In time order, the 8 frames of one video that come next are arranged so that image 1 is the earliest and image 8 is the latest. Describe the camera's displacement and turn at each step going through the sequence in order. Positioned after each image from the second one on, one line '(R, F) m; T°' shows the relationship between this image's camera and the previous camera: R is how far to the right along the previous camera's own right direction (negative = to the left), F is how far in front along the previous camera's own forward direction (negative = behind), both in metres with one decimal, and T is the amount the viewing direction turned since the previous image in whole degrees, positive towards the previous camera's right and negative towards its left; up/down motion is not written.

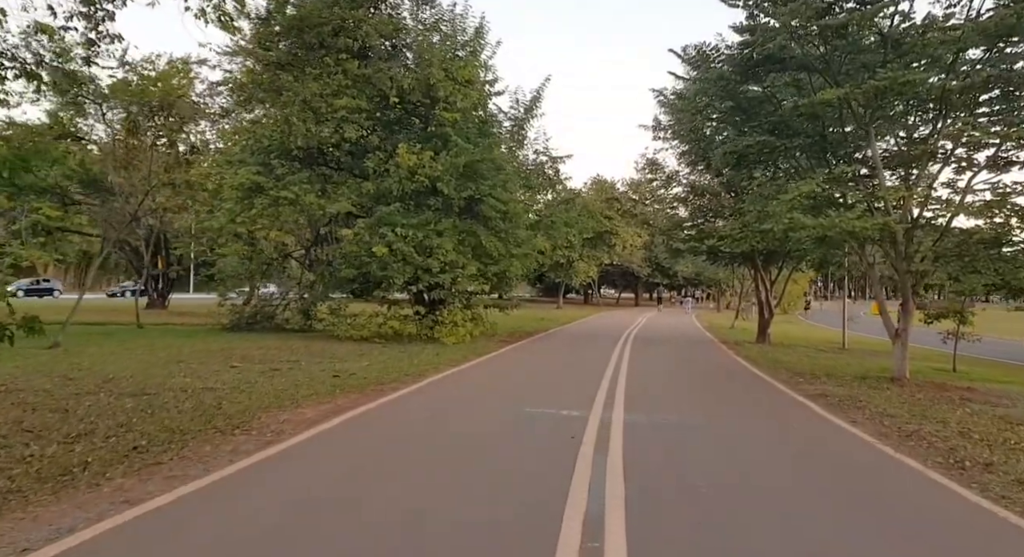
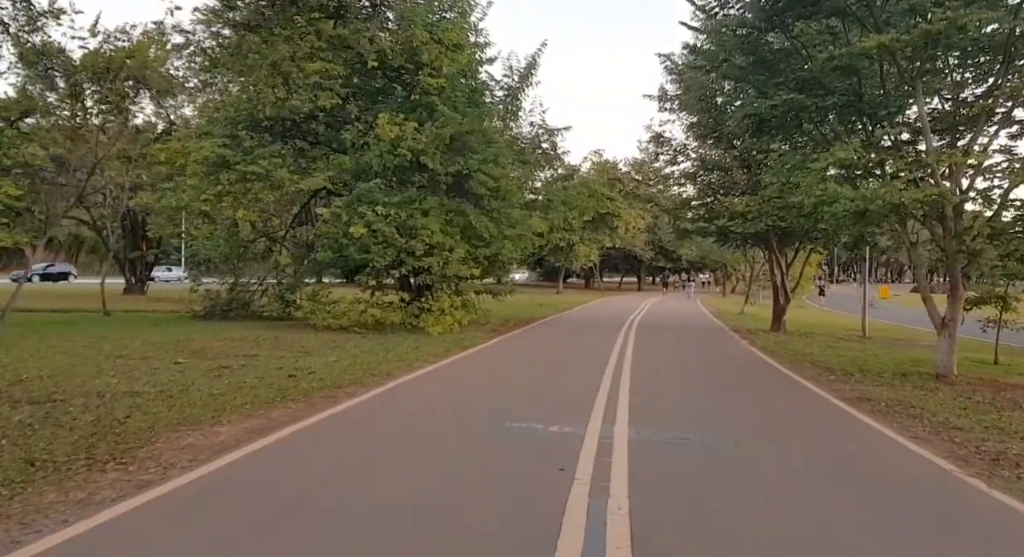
(+0.3, +1.9) m; 0°
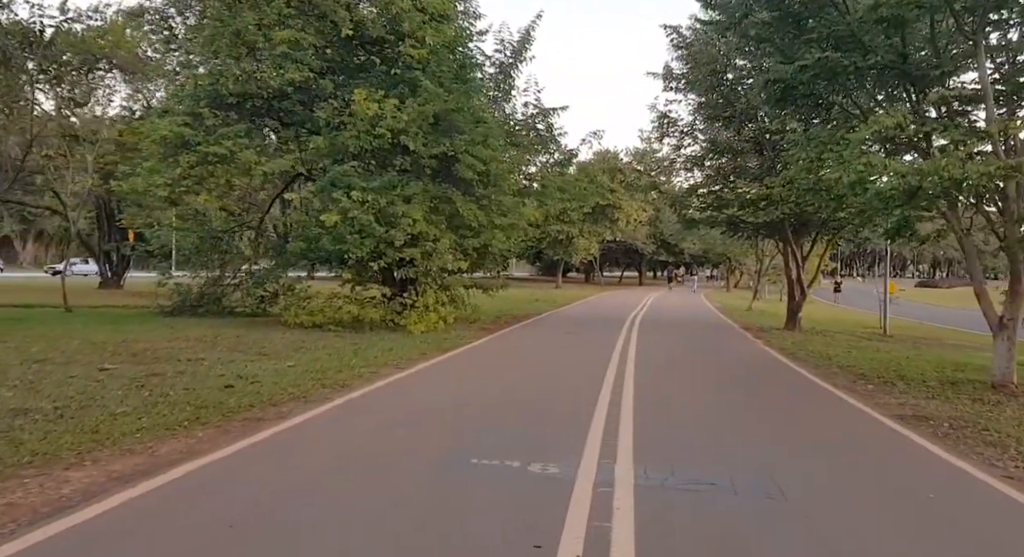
(+0.3, +1.8) m; 0°
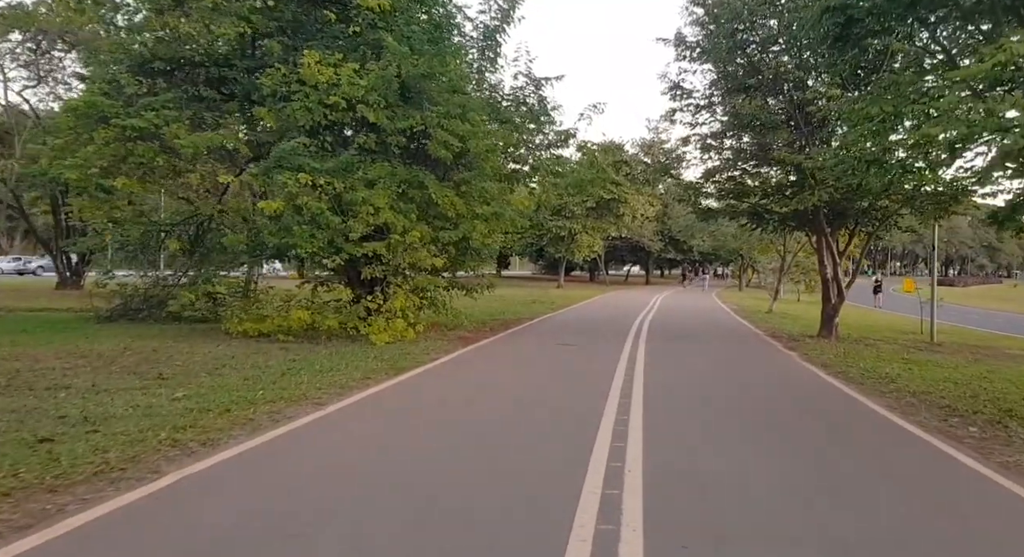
(+0.6, +3.0) m; -1°
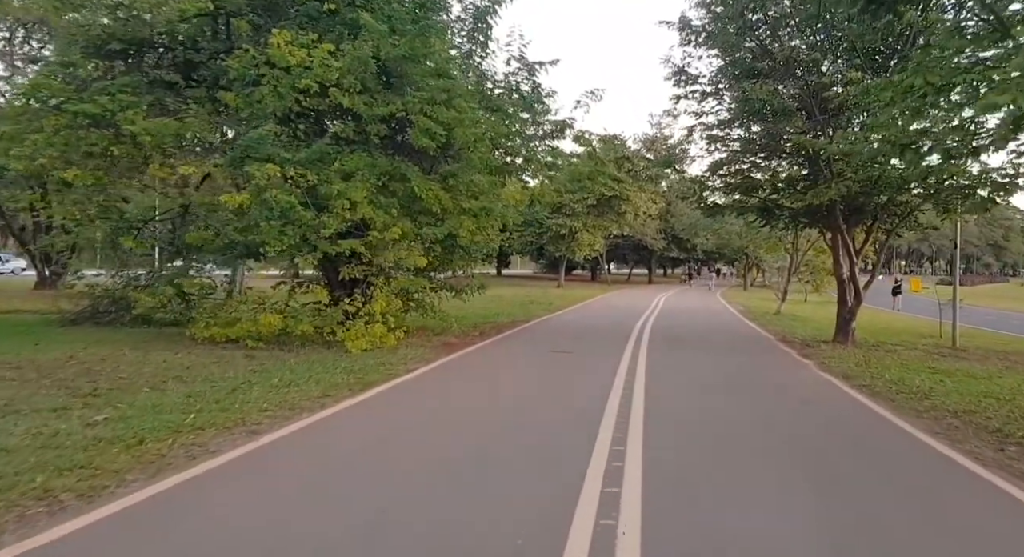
(+0.3, +1.3) m; 0°
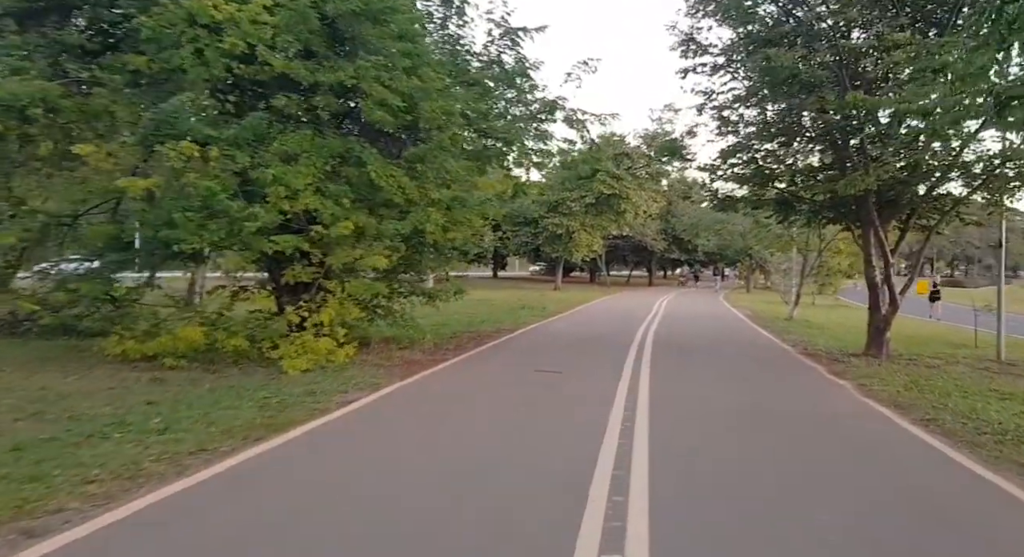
(+0.4, +2.4) m; 0°
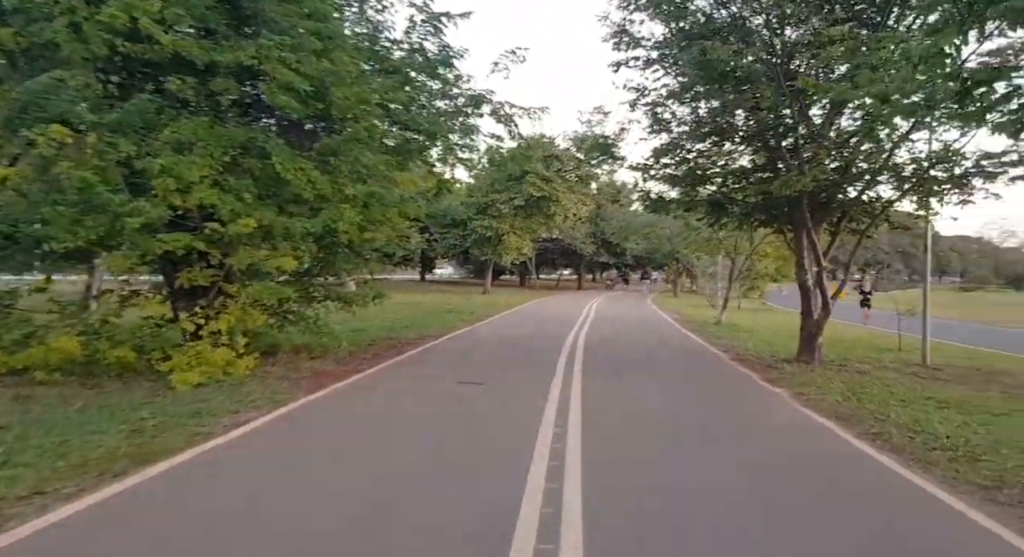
(+0.1, +0.9) m; +6°
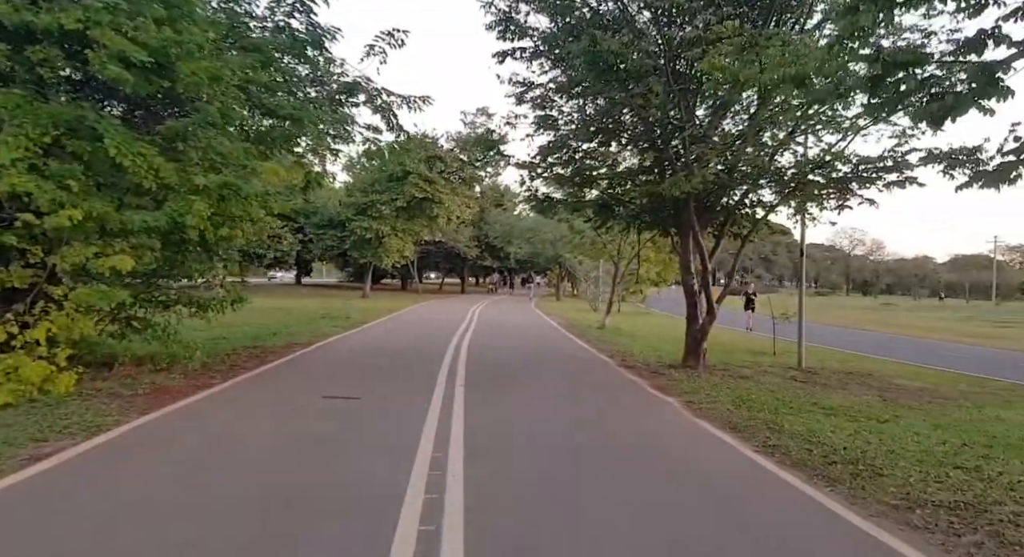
(+0.1, +0.9) m; +11°
